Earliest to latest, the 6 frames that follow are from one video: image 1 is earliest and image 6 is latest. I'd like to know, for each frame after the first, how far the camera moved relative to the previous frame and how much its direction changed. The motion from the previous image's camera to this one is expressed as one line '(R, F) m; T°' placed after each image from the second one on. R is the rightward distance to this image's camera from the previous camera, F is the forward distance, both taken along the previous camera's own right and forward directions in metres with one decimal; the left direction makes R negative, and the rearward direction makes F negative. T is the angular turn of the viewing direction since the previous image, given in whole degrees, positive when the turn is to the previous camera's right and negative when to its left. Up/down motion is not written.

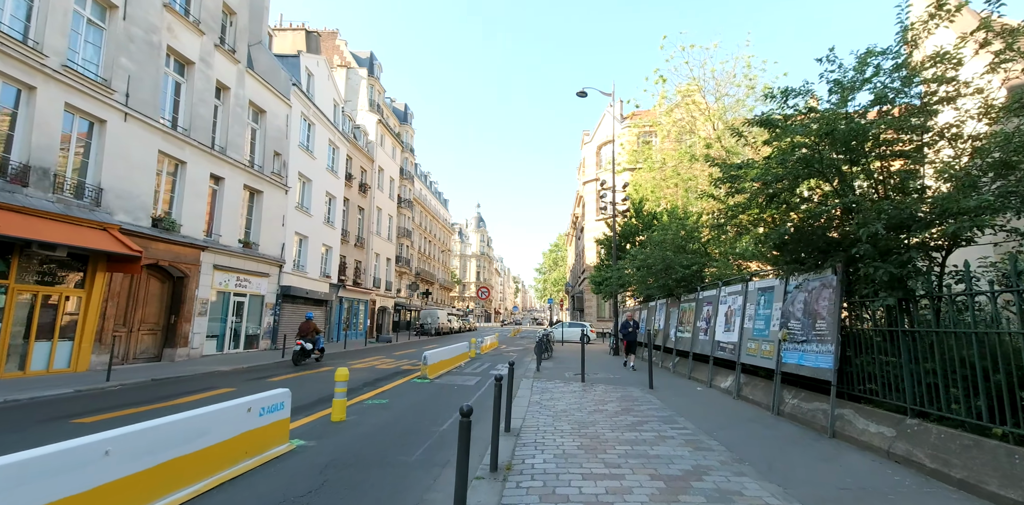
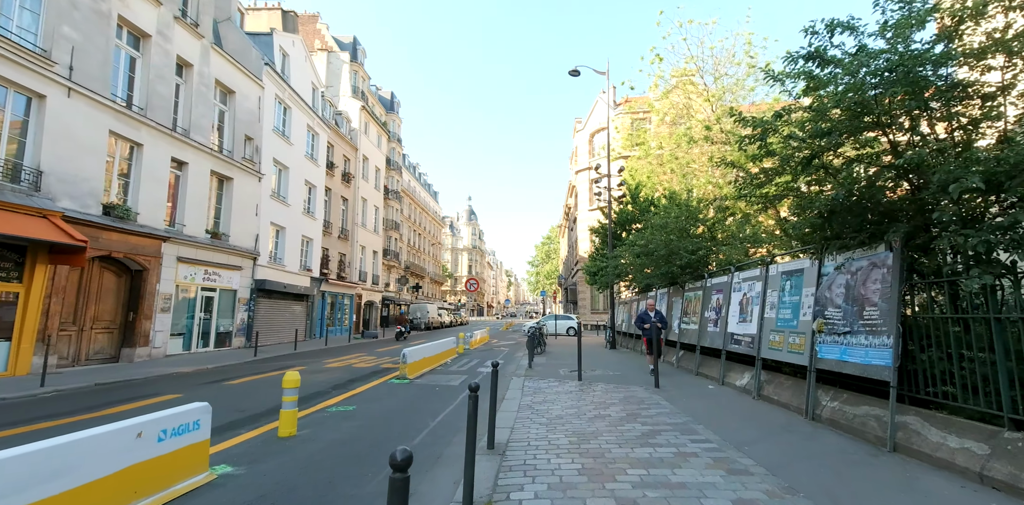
(+0.1, +1.2) m; +1°
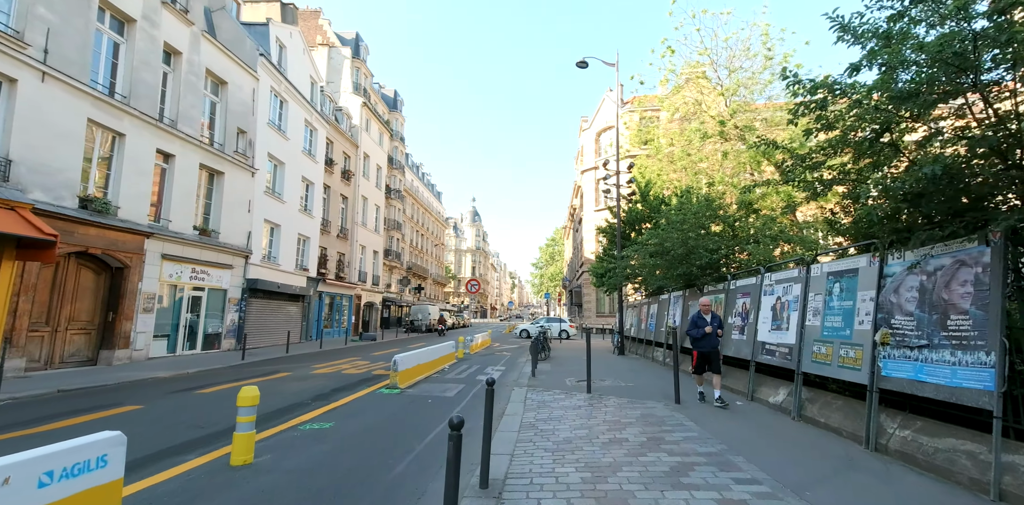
(0.0, +1.0) m; -1°
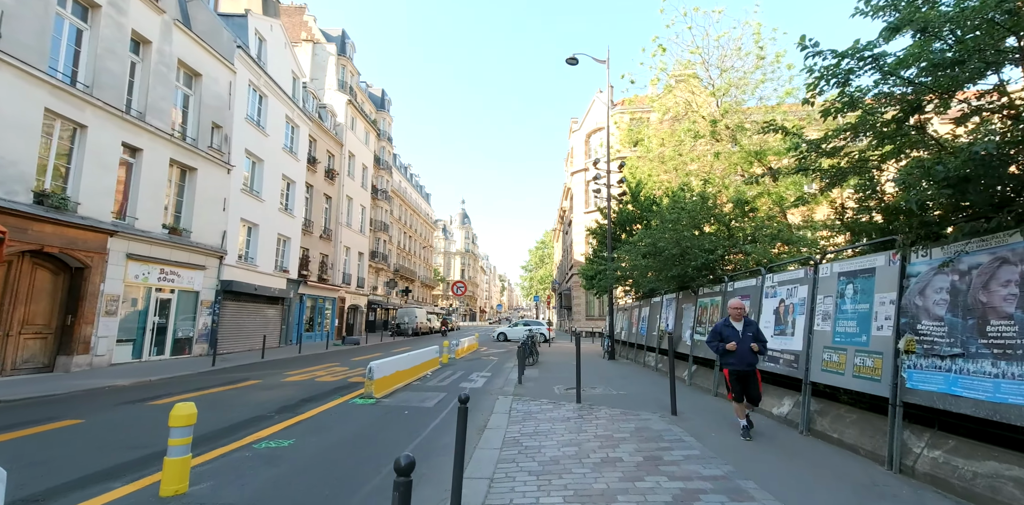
(+0.1, +0.6) m; +1°
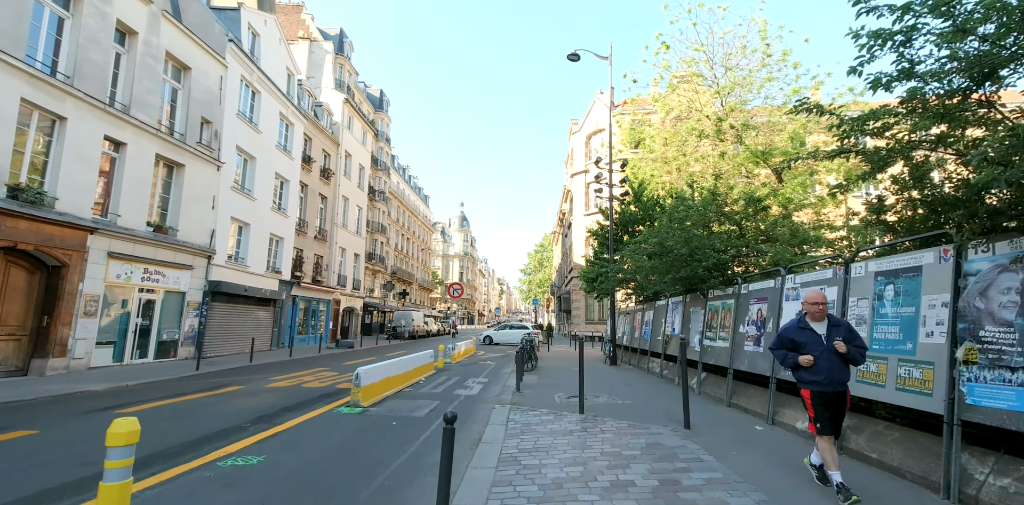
(0.0, +0.6) m; 0°
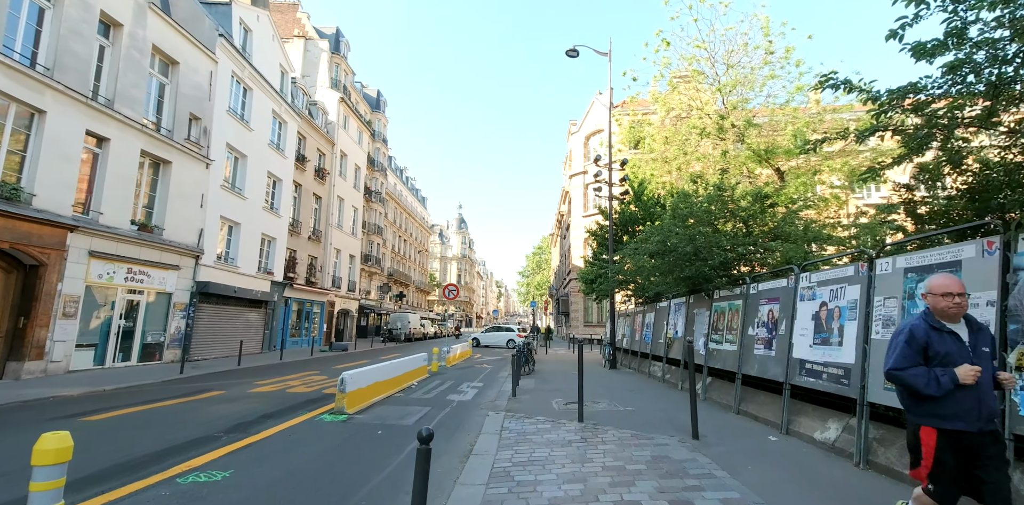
(0.0, +0.5) m; 0°
